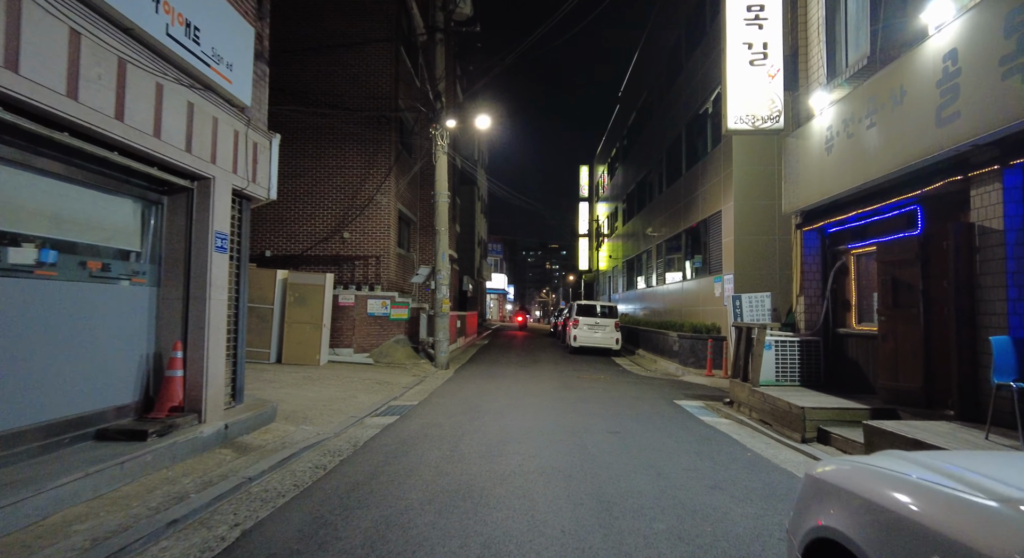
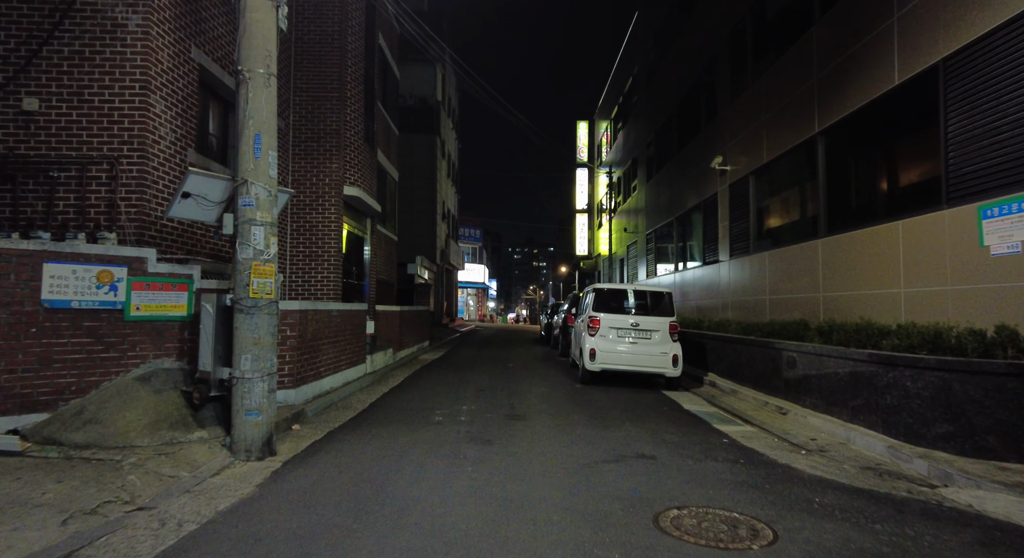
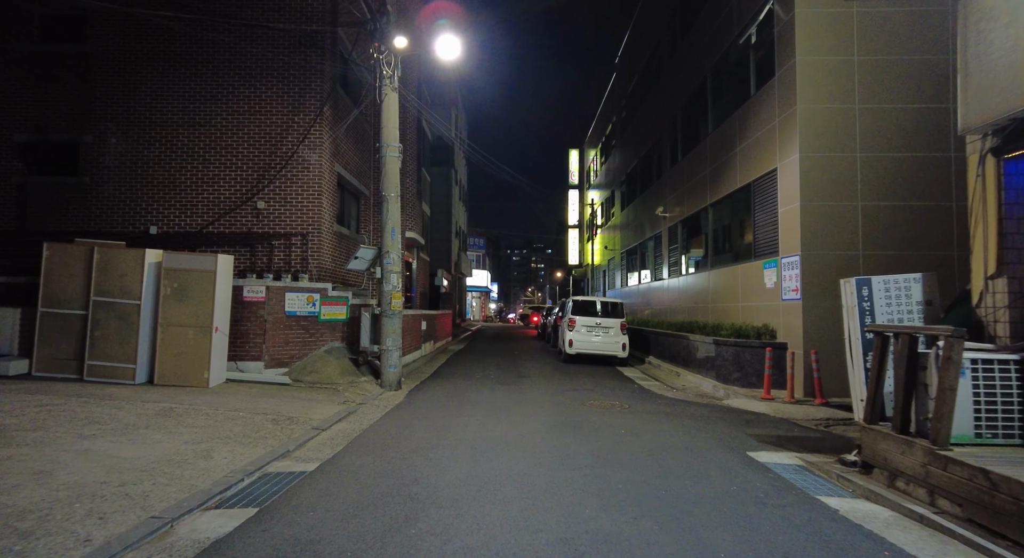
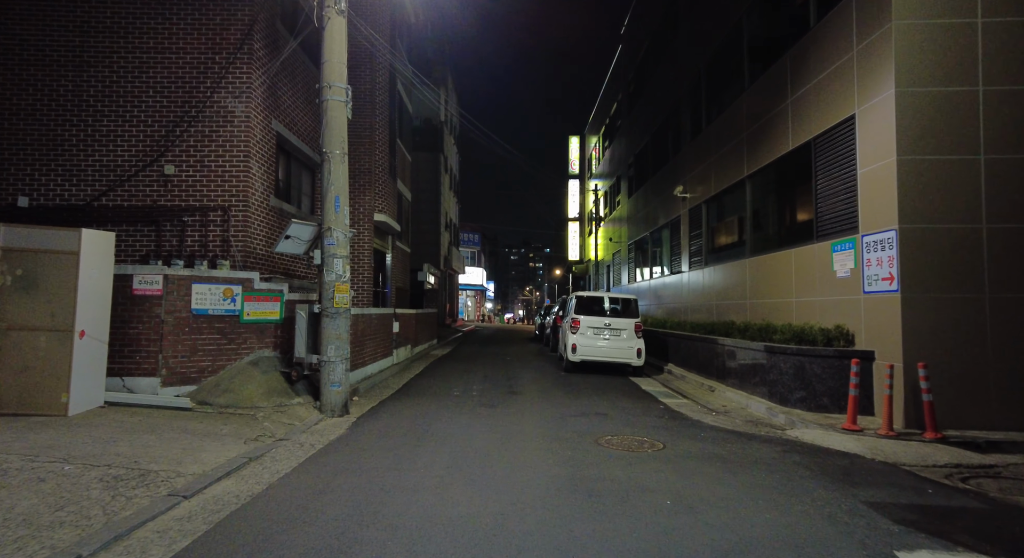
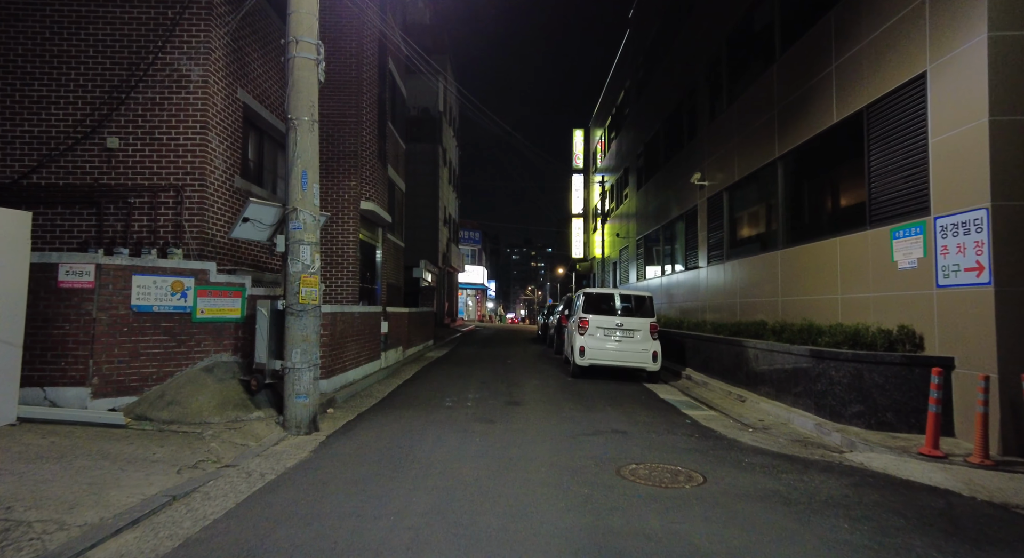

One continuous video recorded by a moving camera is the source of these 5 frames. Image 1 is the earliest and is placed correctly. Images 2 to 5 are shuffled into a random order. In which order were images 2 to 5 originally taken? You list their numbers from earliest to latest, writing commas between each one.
3, 4, 5, 2
